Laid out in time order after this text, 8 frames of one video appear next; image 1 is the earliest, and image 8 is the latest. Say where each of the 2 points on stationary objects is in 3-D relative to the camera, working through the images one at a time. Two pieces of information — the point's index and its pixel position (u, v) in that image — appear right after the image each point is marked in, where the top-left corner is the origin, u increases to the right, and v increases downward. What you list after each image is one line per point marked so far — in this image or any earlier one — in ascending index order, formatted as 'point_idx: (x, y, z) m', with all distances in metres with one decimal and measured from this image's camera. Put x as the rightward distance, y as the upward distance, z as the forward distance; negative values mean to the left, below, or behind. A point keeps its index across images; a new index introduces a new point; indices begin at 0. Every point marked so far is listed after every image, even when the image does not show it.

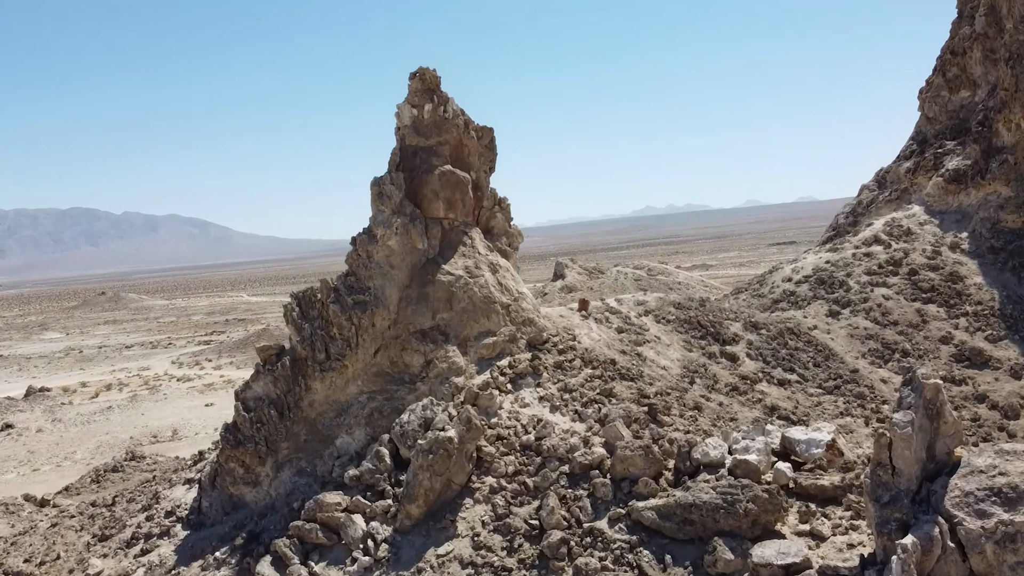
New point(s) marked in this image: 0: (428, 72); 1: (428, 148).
0: (-0.5, +1.4, +6.3) m
1: (-0.5, +0.9, +6.4) m
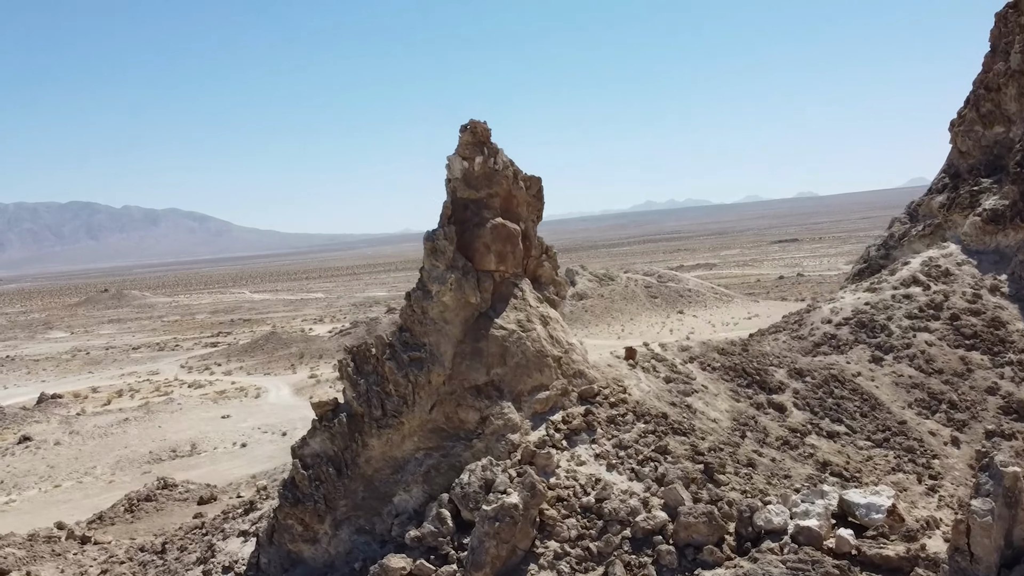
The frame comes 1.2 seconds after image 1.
0: (-0.2, +1.0, +6.3) m
1: (-0.2, +0.6, +6.4) m
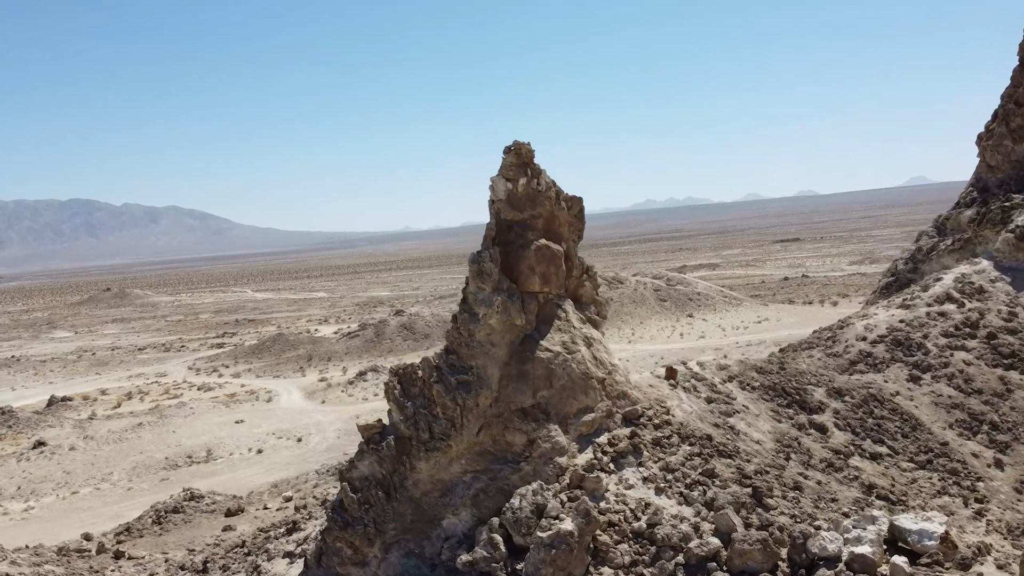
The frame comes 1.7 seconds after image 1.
0: (+0.1, +0.9, +6.3) m
1: (+0.1, +0.4, +6.4) m
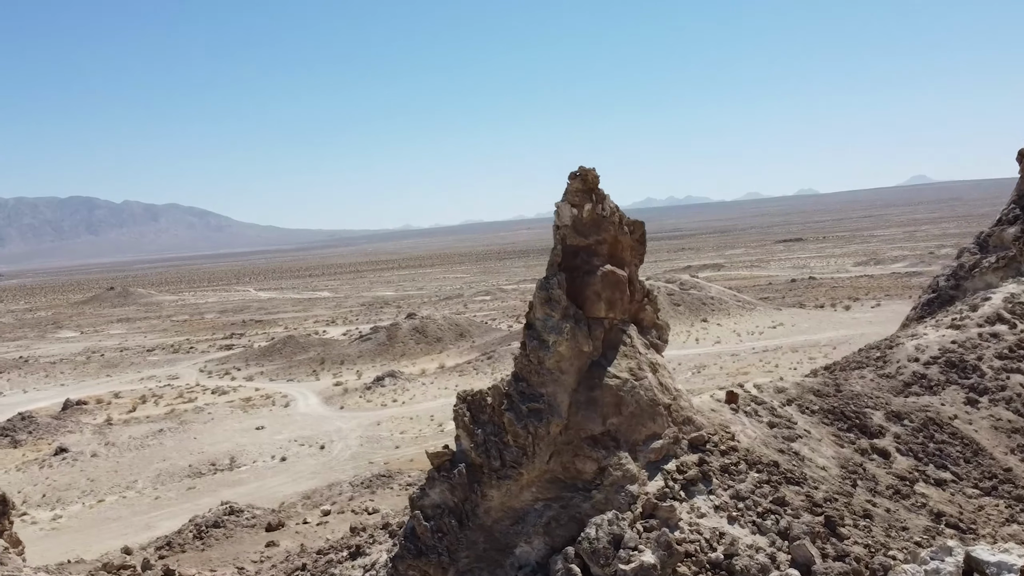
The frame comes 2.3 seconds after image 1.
0: (+0.5, +0.7, +6.3) m
1: (+0.5, +0.3, +6.4) m
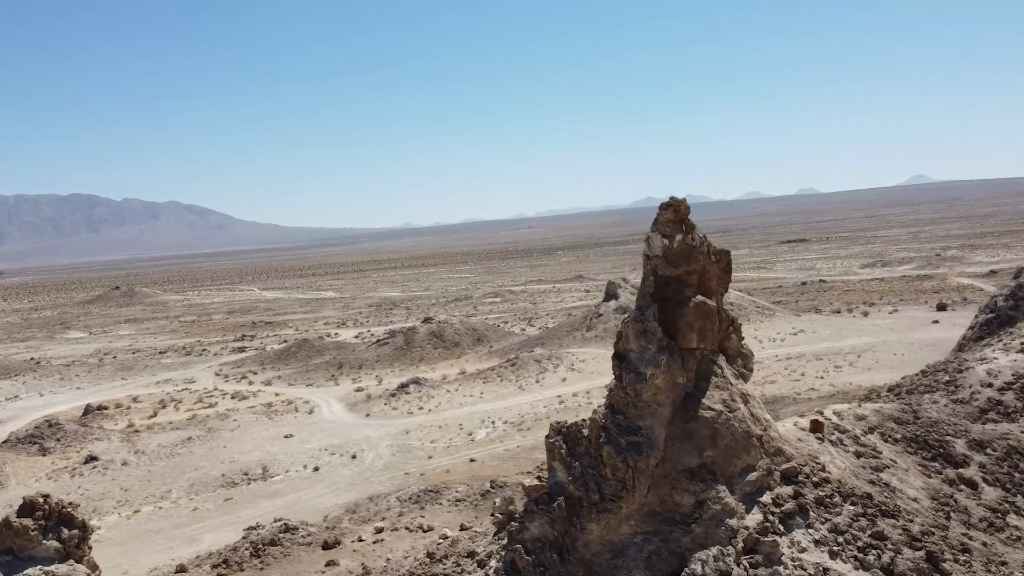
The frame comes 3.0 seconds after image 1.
0: (+1.1, +0.5, +6.3) m
1: (+1.1, +0.1, +6.4) m
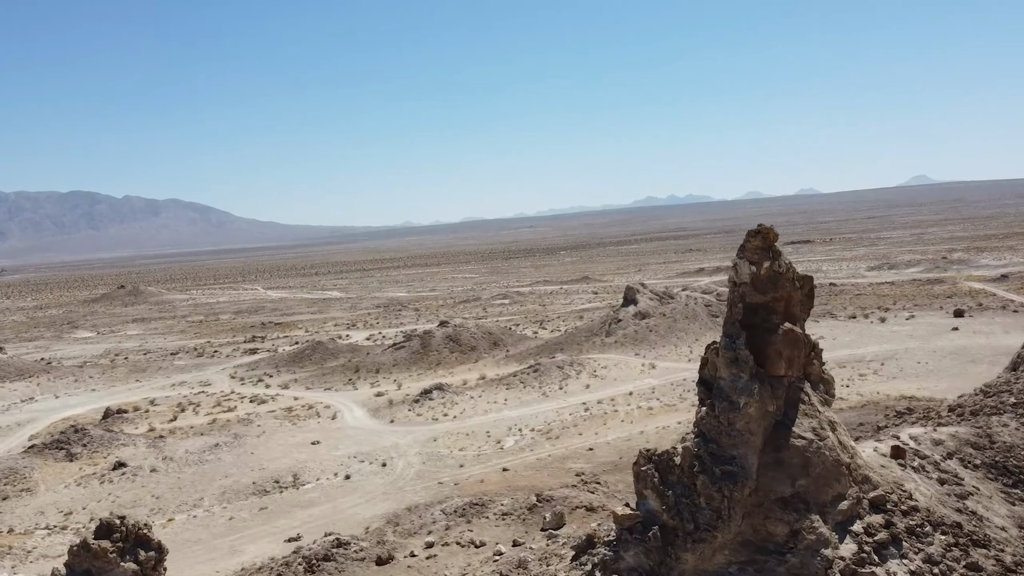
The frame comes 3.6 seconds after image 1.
0: (+1.7, +0.4, +6.3) m
1: (+1.7, -0.1, +6.4) m
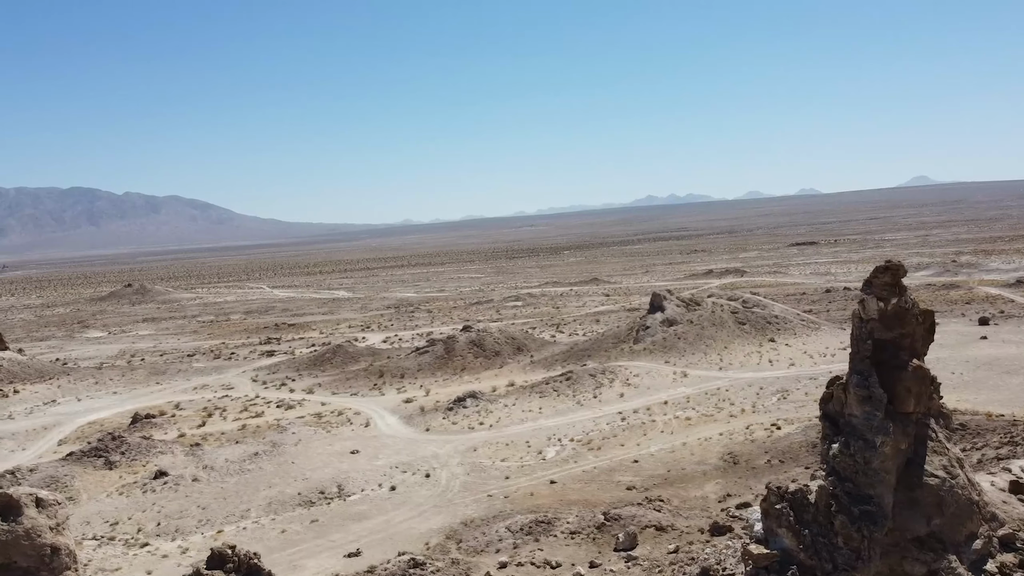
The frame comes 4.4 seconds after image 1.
0: (+2.5, +0.1, +6.3) m
1: (+2.5, -0.3, +6.4) m
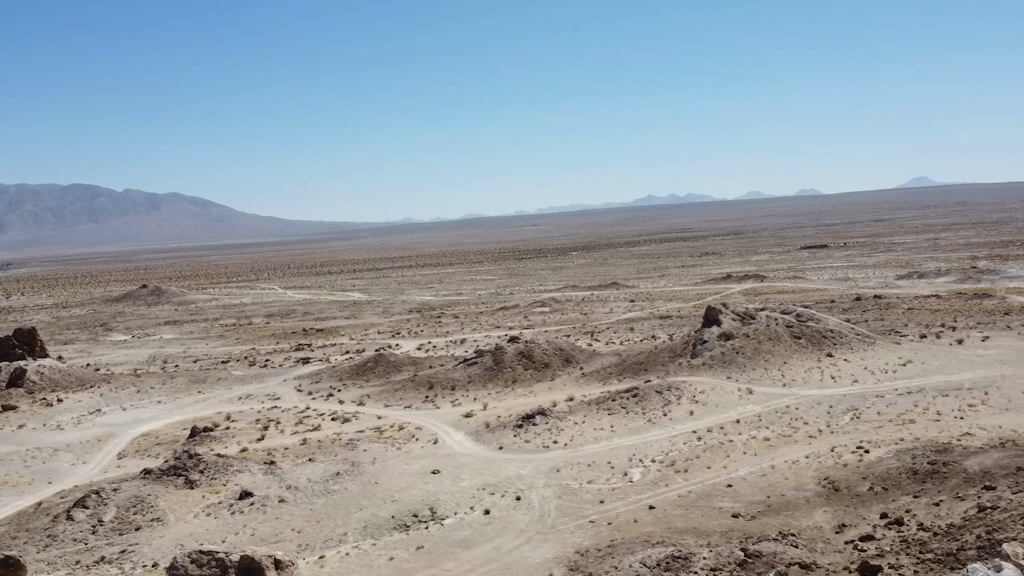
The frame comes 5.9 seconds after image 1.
0: (+4.2, -0.3, +6.2) m
1: (+4.1, -0.8, +6.3) m
